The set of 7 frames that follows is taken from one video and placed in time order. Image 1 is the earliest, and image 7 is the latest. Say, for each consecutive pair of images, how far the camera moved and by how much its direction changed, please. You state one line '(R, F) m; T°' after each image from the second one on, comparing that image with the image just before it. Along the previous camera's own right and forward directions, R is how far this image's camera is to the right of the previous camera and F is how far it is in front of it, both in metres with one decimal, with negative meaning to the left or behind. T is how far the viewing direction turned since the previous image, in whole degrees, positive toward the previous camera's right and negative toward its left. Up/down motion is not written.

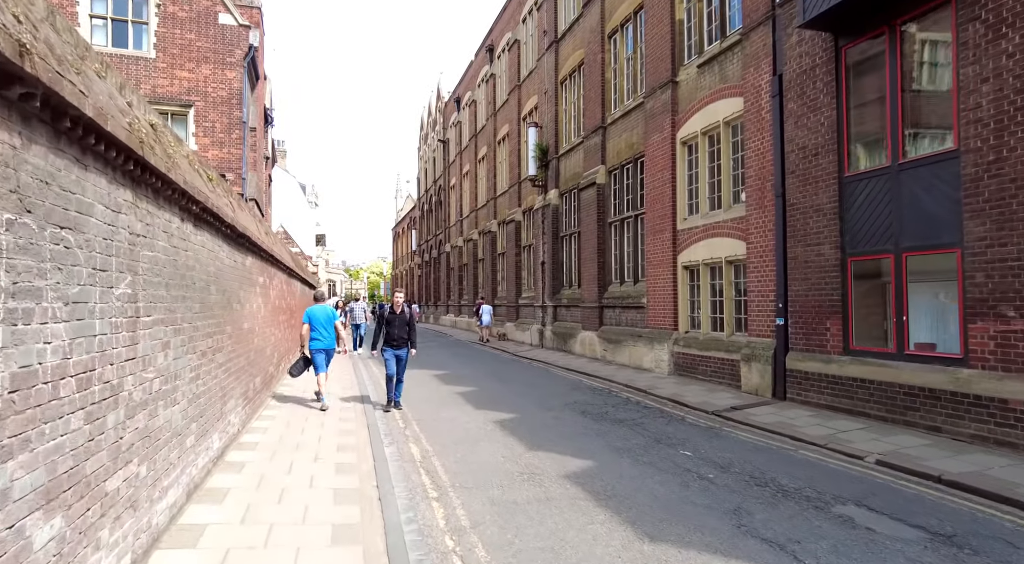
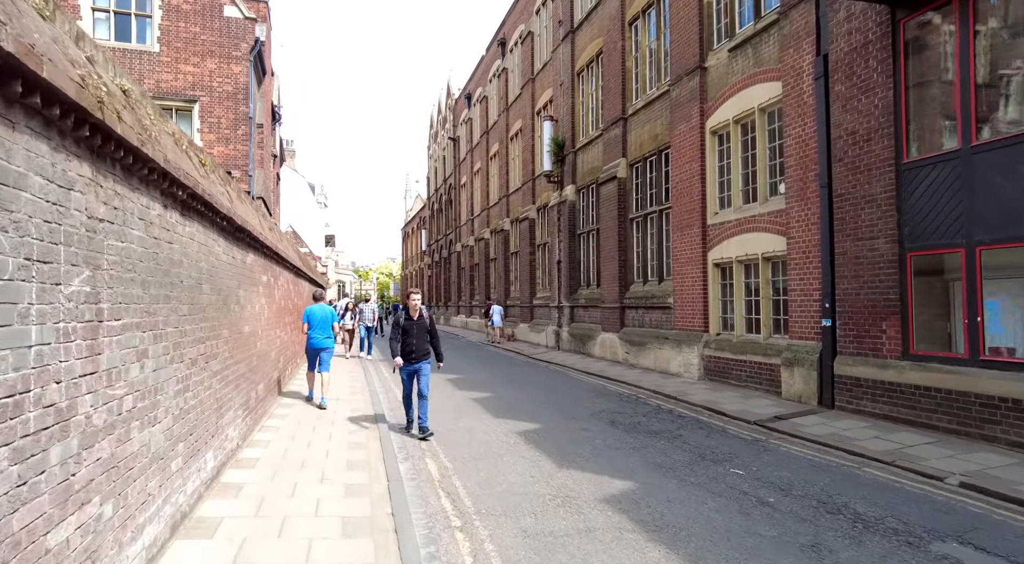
(-0.2, +0.7) m; -1°
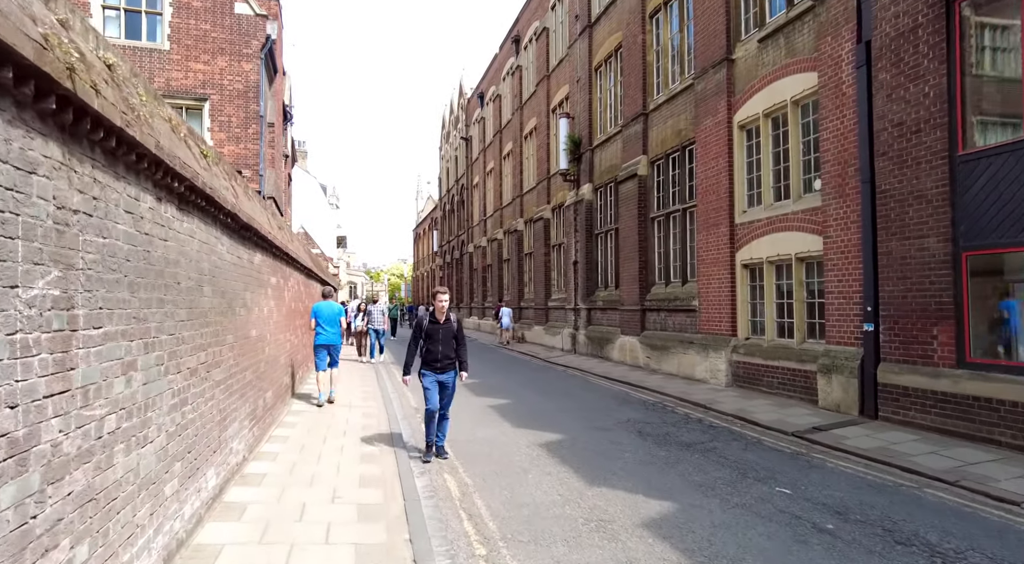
(-0.1, +0.5) m; -1°
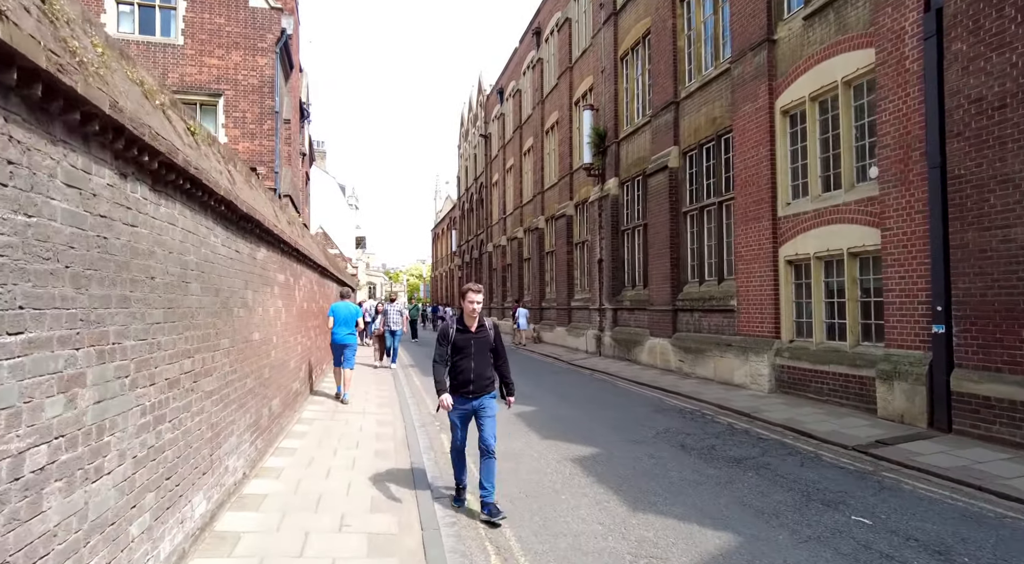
(-0.1, +0.7) m; -2°
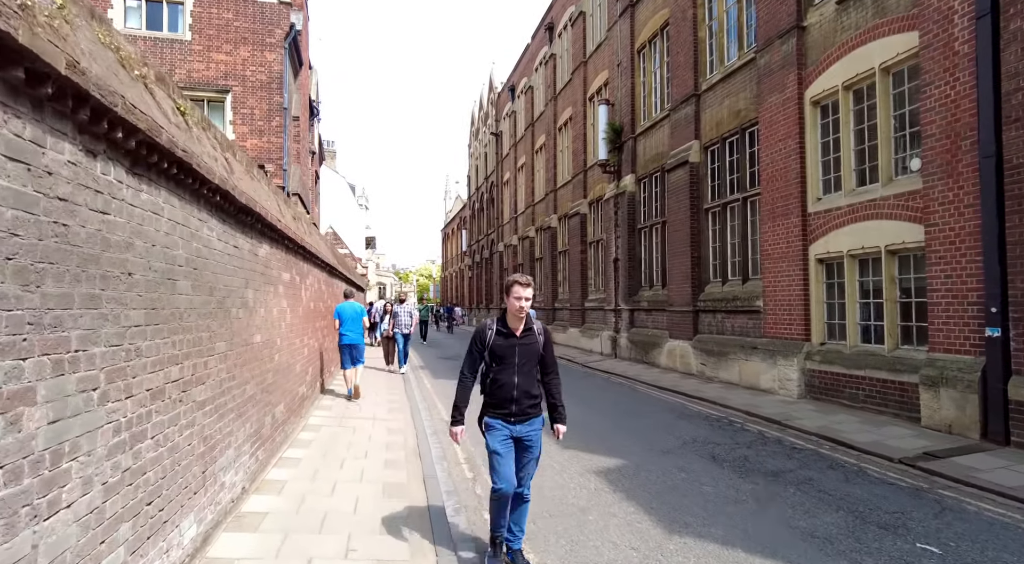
(-0.1, +0.5) m; -1°
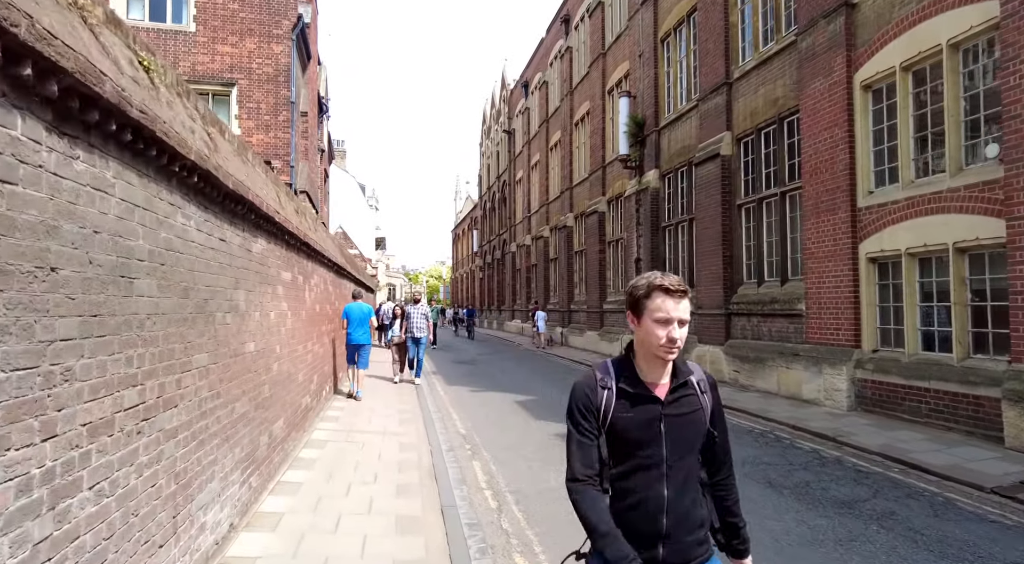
(-0.2, +0.8) m; -1°
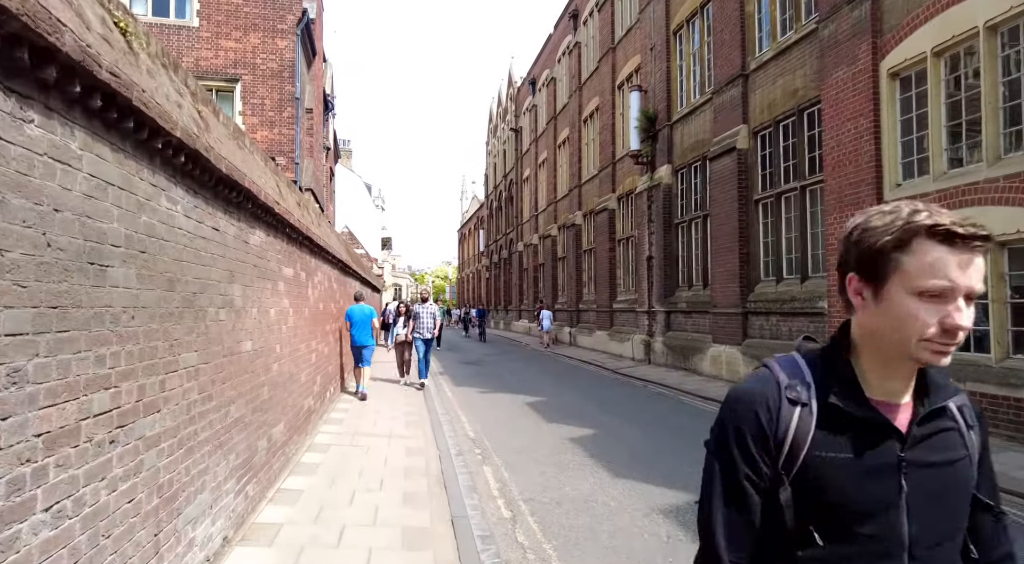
(-0.1, +0.4) m; -1°
